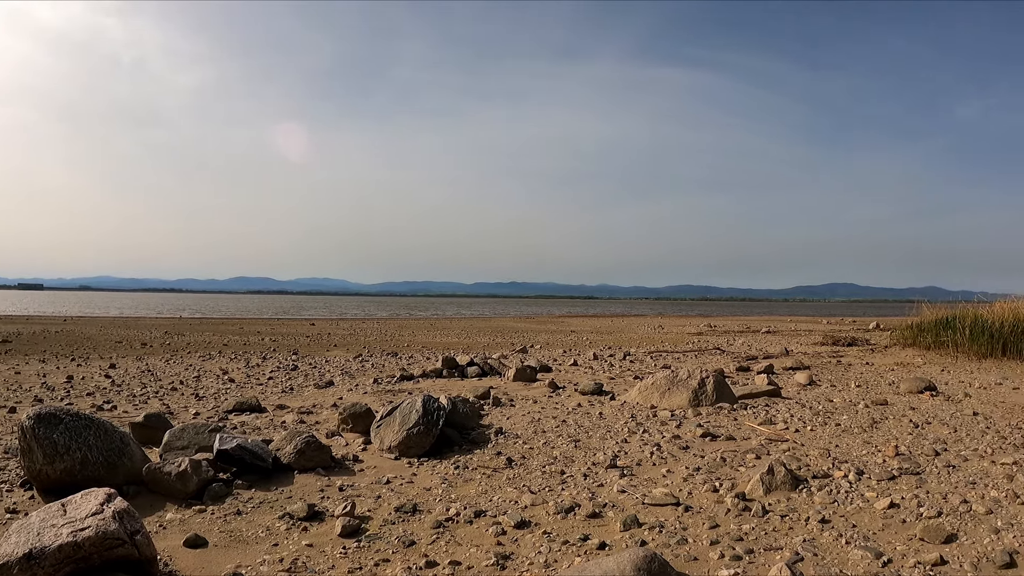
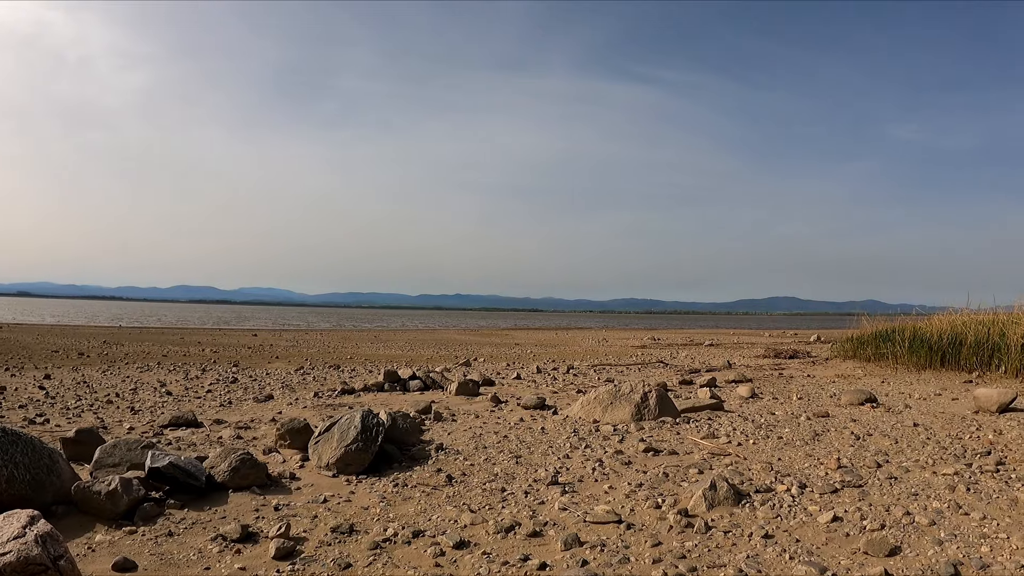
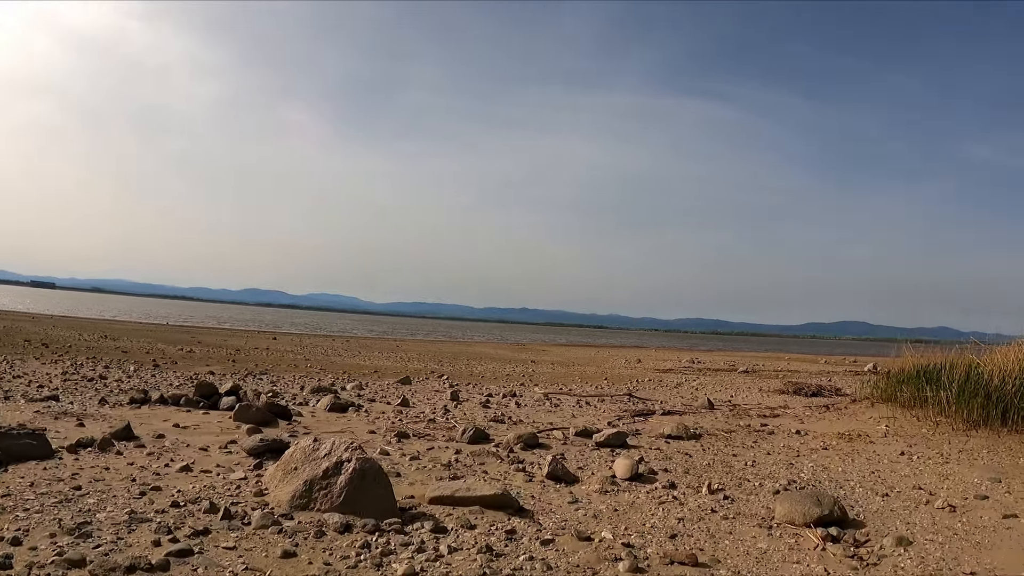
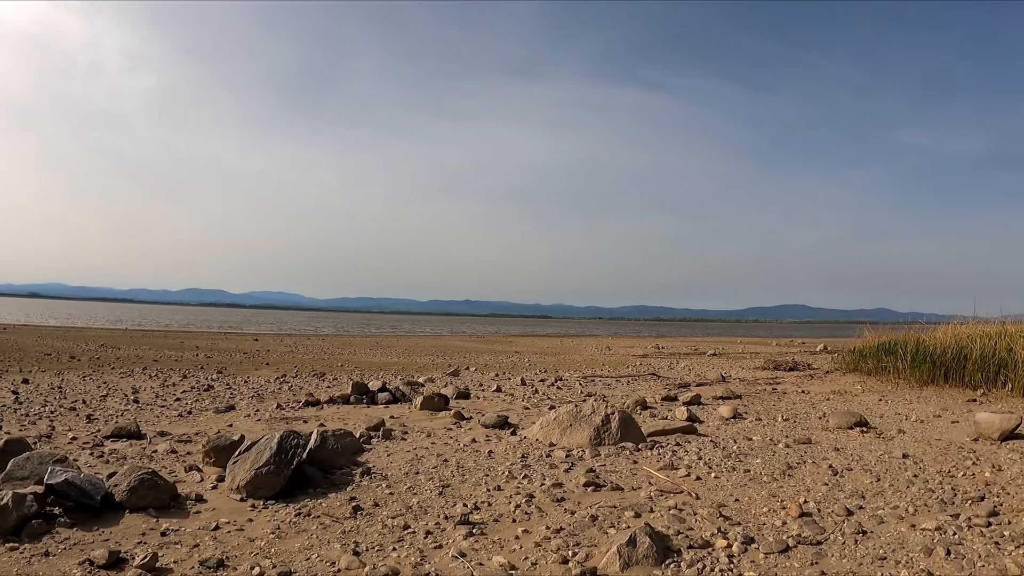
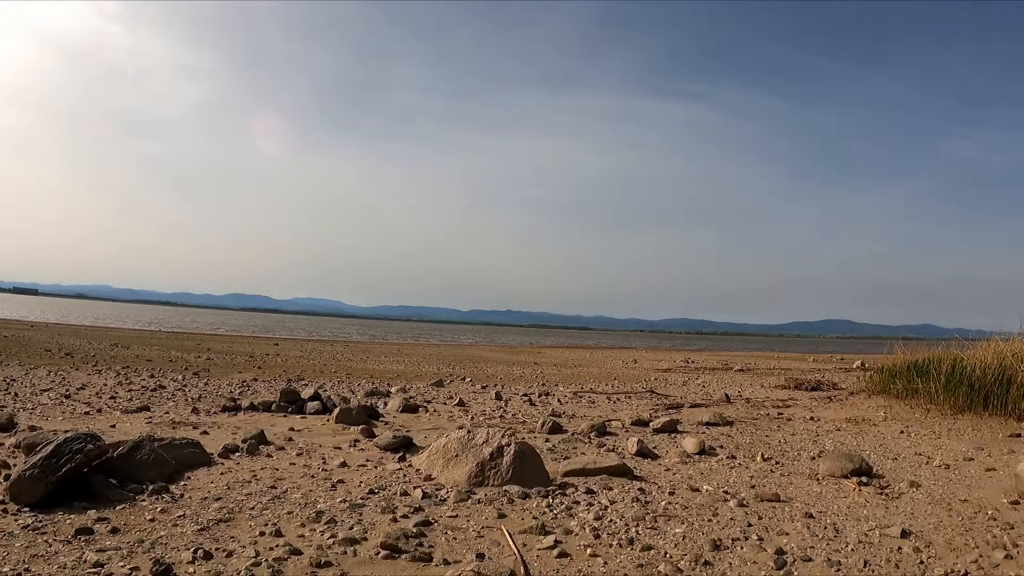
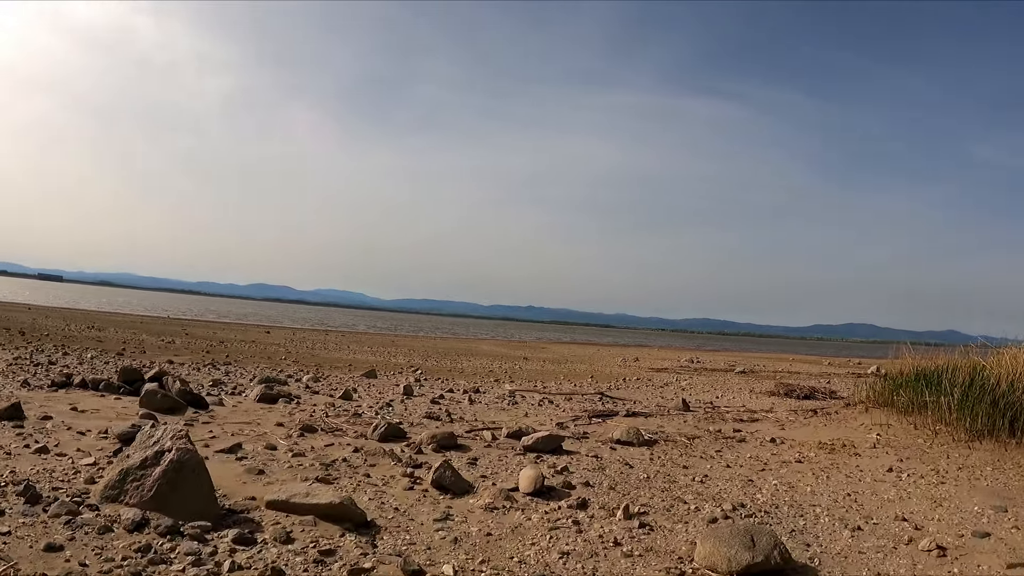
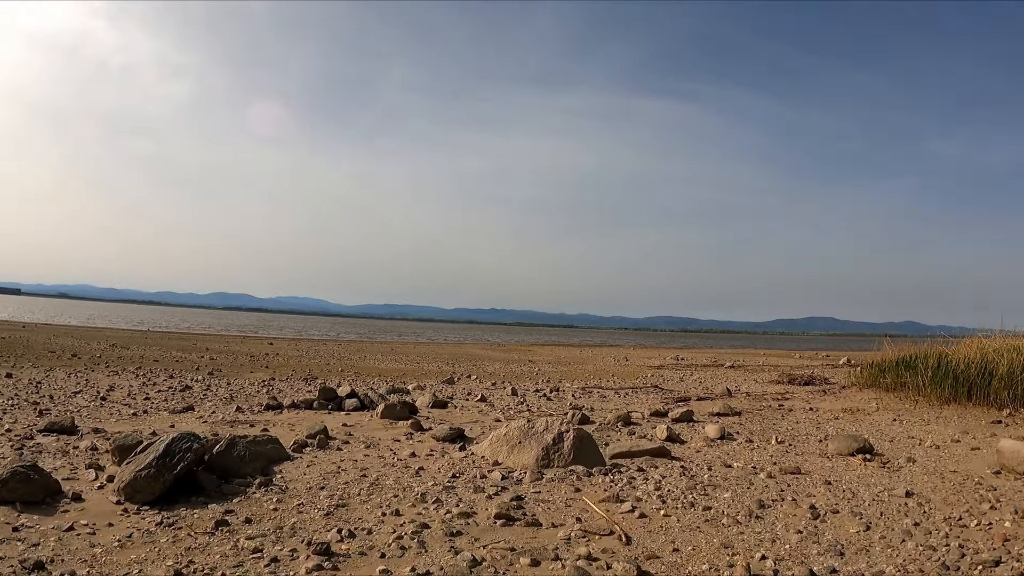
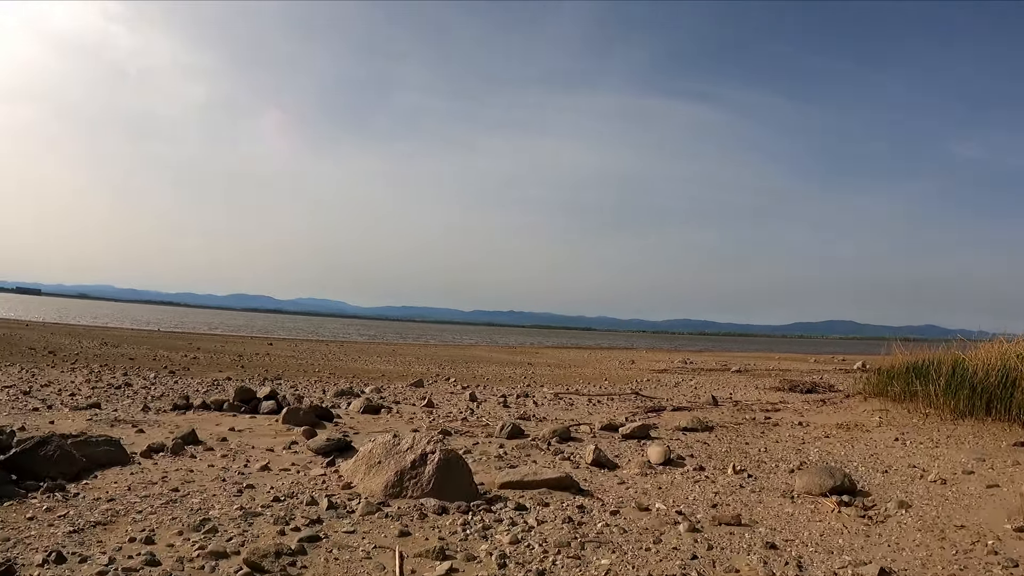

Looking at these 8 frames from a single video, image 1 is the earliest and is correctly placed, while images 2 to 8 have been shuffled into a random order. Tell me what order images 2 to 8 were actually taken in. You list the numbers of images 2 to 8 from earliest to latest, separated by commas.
2, 4, 7, 5, 8, 3, 6
